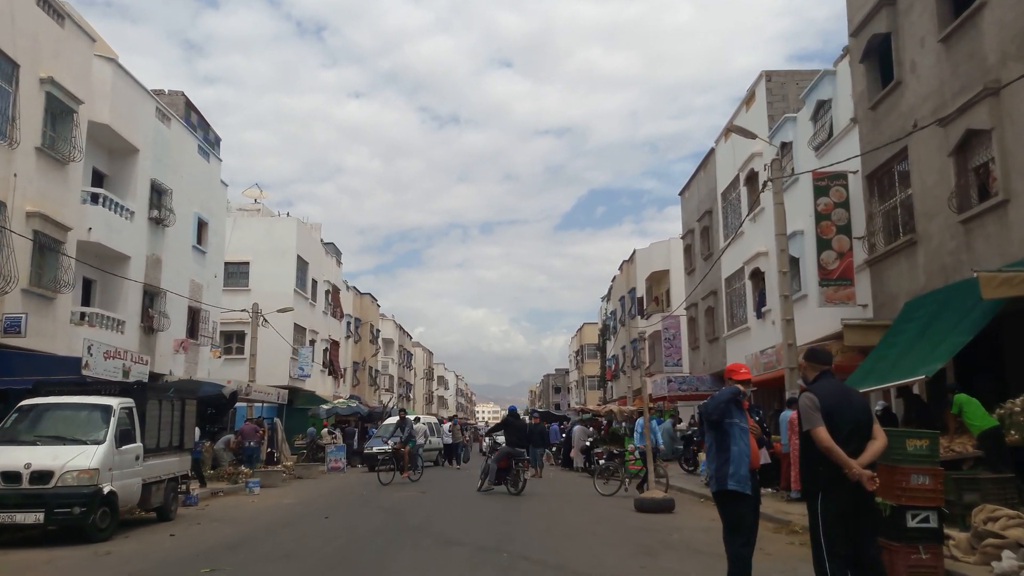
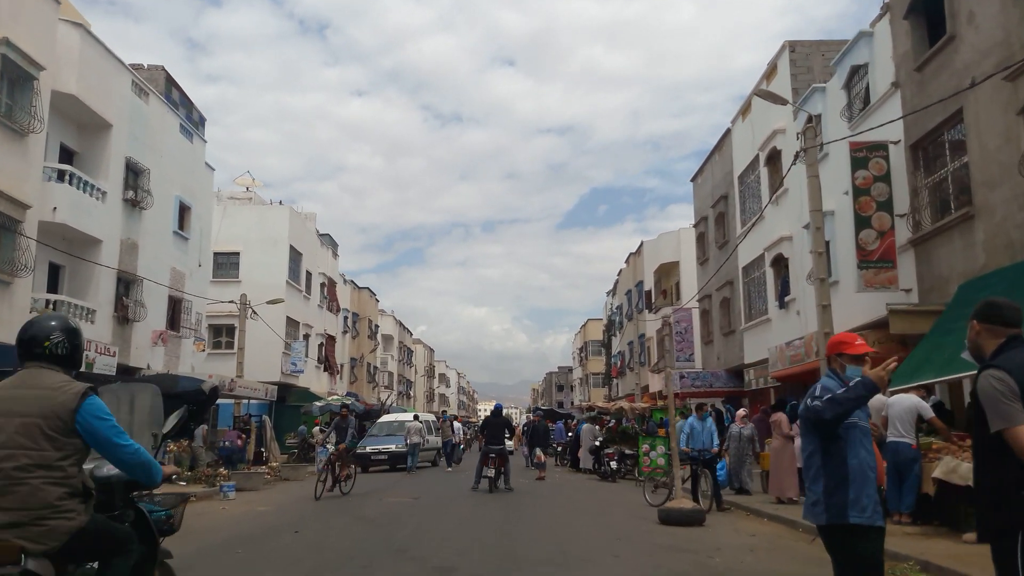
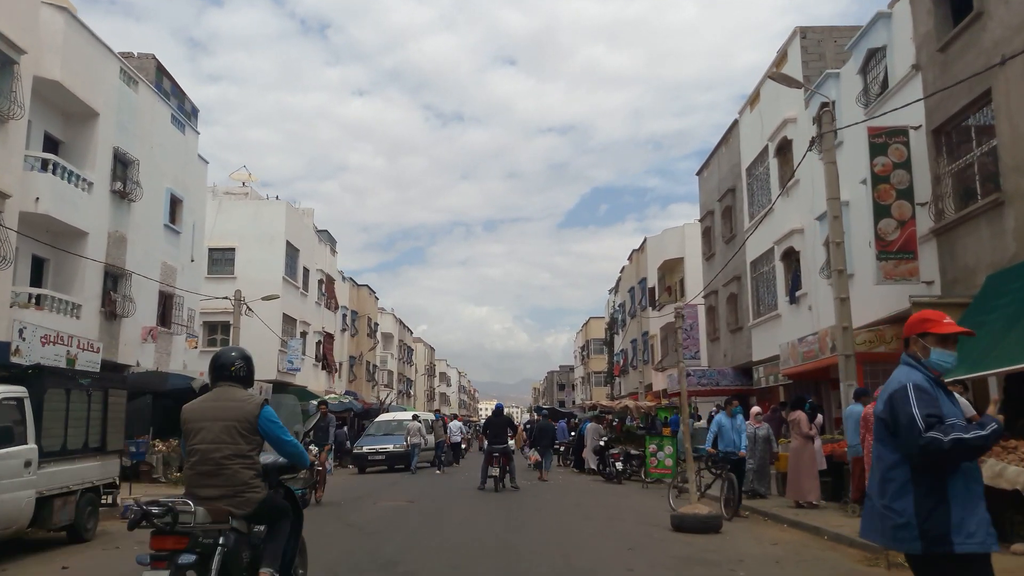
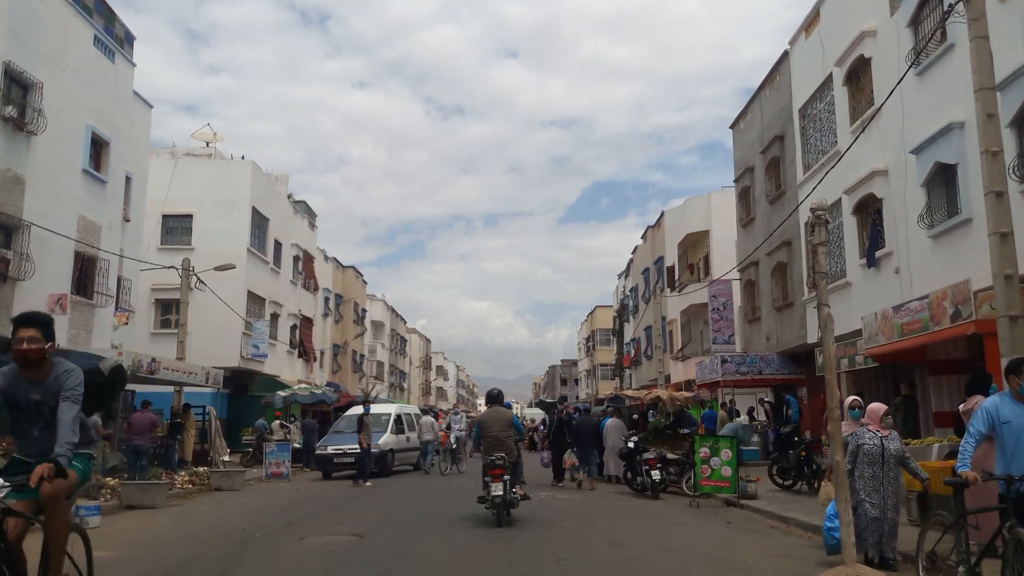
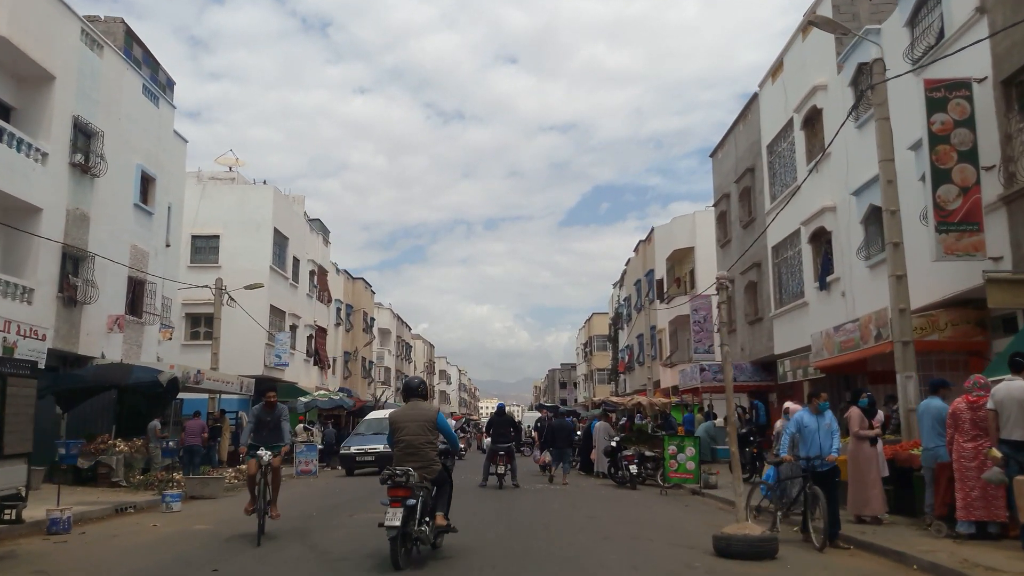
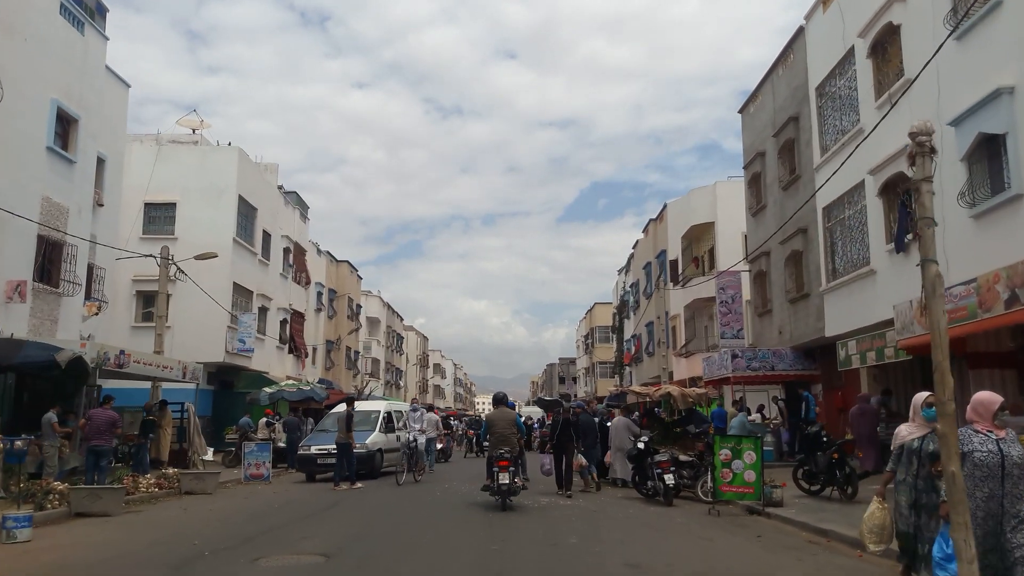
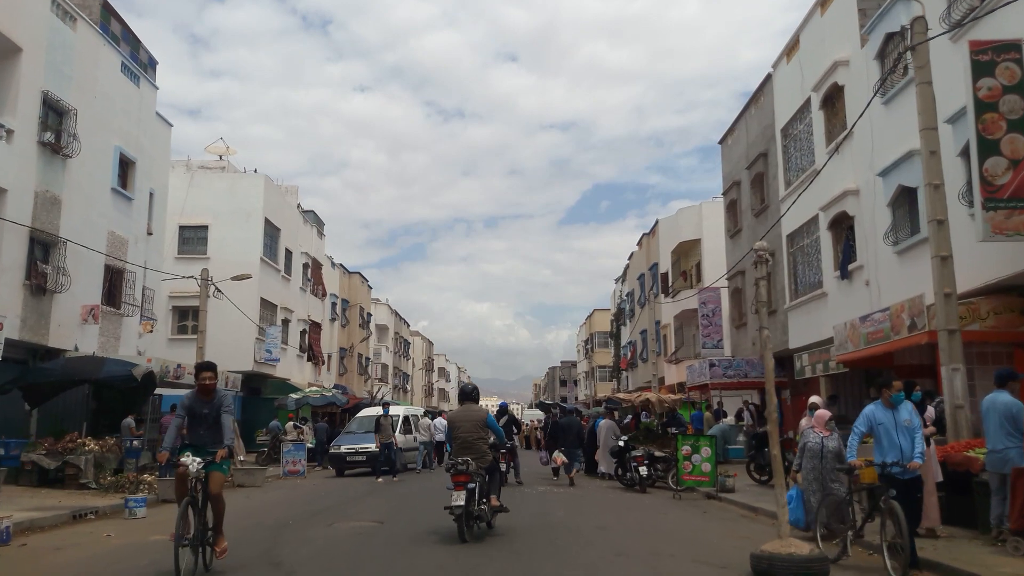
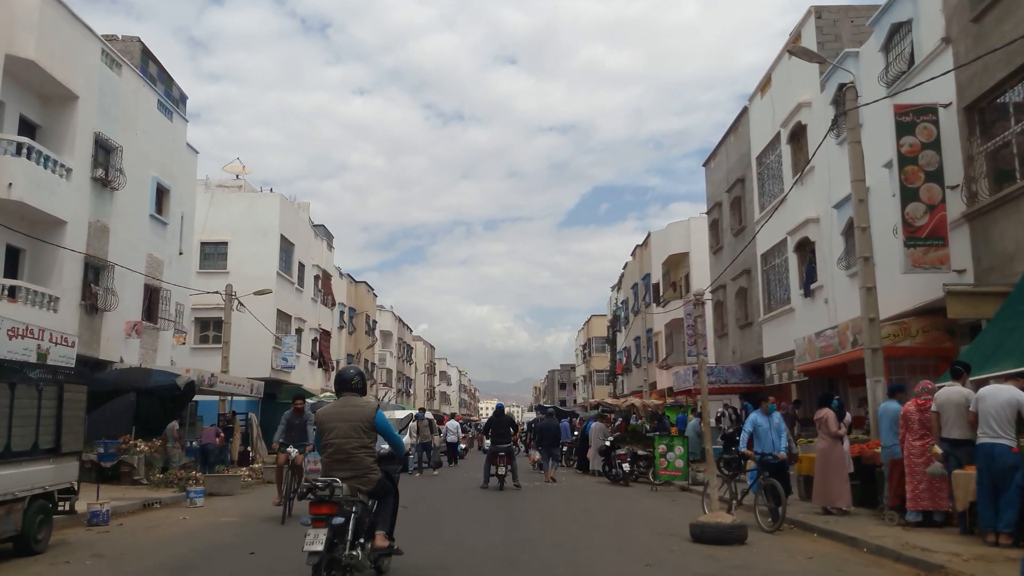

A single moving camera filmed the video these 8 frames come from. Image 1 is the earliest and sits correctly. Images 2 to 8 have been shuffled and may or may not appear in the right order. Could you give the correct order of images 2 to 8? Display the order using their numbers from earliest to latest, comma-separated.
2, 3, 8, 5, 7, 4, 6
